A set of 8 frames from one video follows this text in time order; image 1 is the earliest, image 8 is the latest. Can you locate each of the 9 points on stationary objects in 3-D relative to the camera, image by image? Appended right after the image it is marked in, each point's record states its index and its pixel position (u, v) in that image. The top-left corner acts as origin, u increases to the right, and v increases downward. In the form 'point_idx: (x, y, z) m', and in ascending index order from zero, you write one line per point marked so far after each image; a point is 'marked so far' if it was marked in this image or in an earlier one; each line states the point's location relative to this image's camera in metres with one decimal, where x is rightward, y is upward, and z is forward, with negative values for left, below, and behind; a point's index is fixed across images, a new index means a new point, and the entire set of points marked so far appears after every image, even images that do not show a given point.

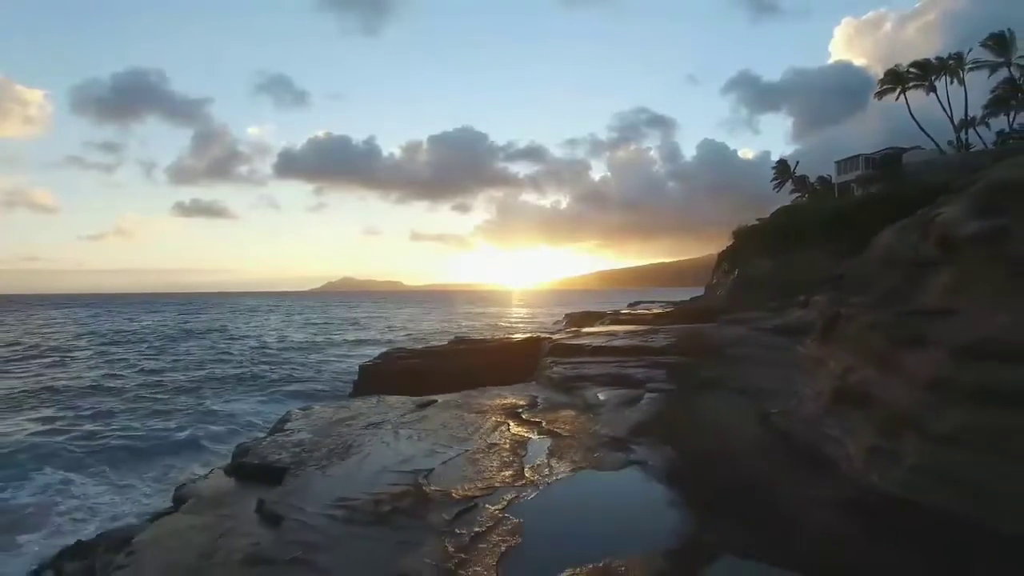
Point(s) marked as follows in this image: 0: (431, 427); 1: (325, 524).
0: (-2.0, -3.4, +14.5) m
1: (-2.7, -3.4, +8.5) m
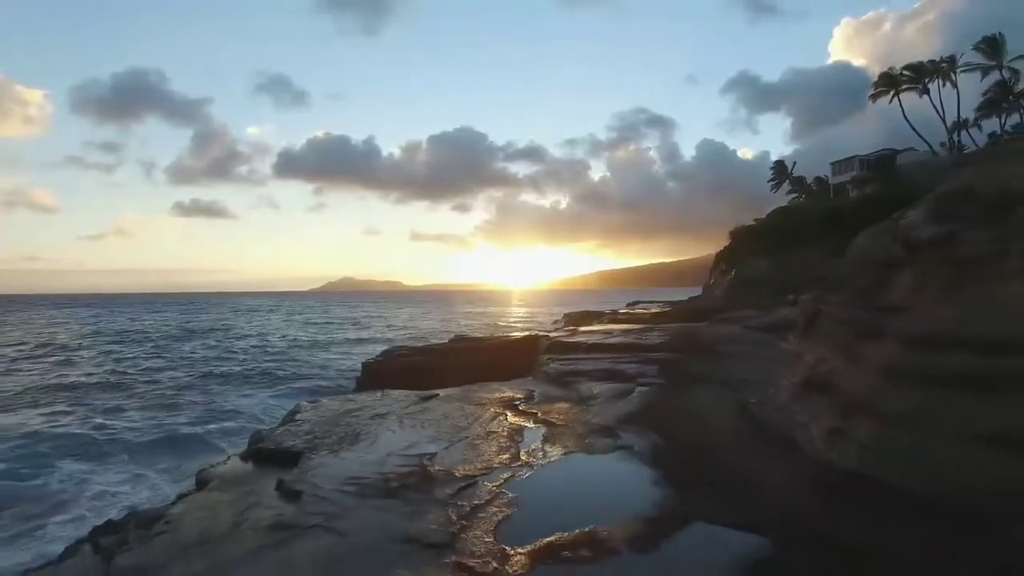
0: (-2.1, -3.4, +15.5) m
1: (-2.8, -3.4, +9.5) m
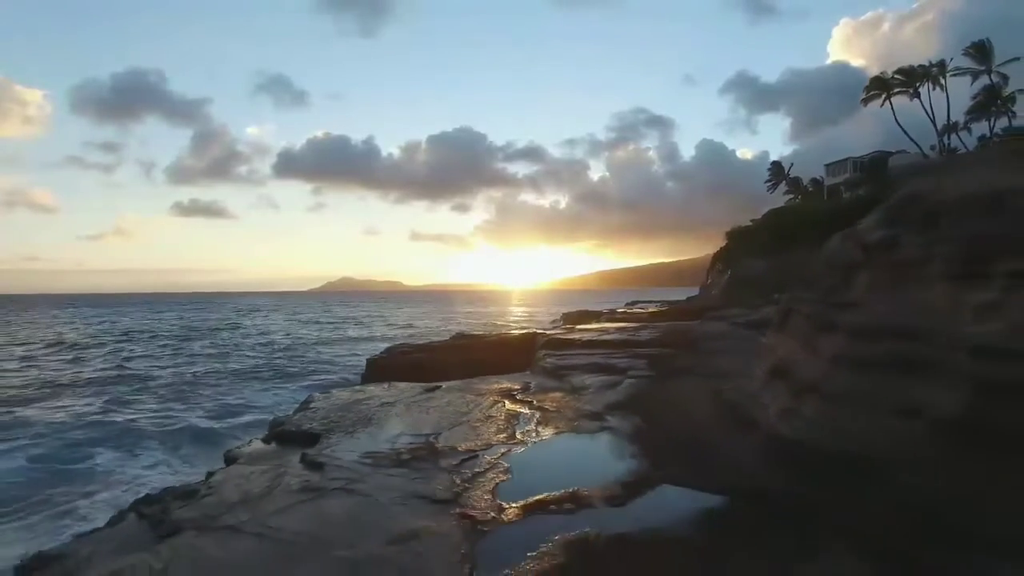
0: (-2.1, -3.3, +17.0) m
1: (-2.8, -3.3, +11.0) m
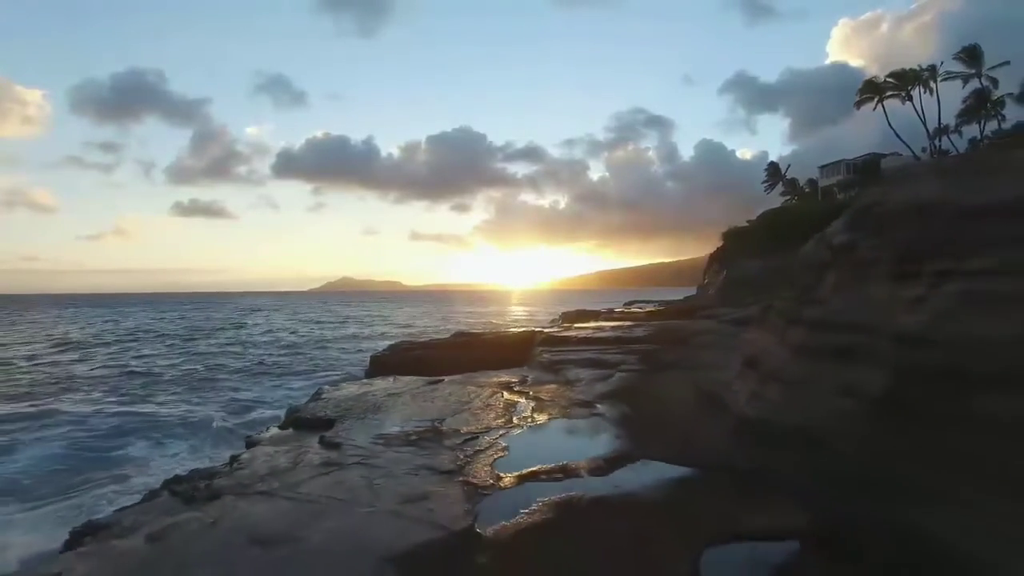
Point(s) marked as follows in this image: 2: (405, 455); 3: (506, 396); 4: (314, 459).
0: (-2.2, -3.3, +18.3) m
1: (-2.9, -3.3, +12.3) m
2: (-2.1, -3.2, +11.5) m
3: (-0.2, -3.3, +17.8) m
4: (-3.9, -3.3, +11.6) m
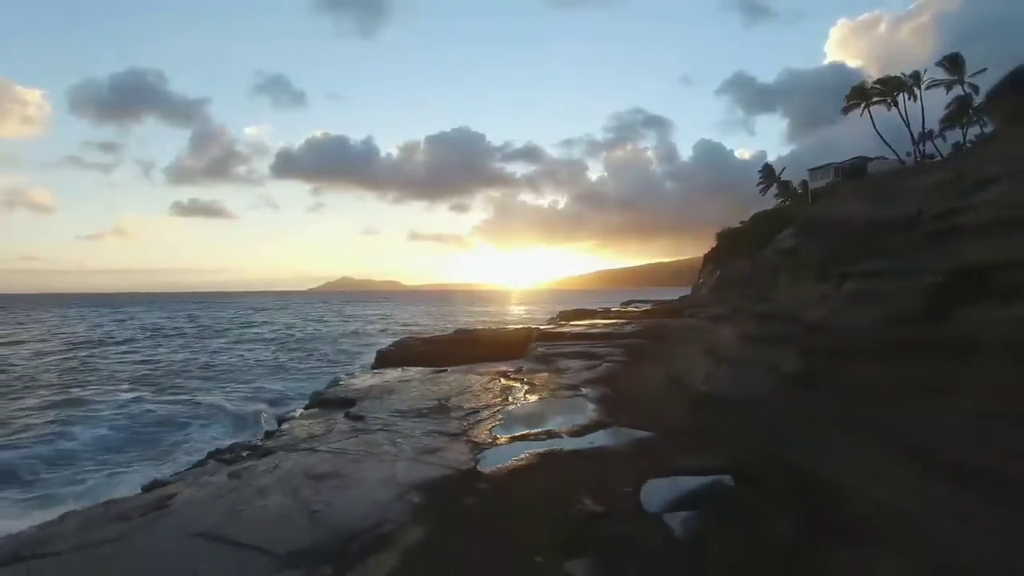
0: (-2.3, -3.2, +20.7) m
1: (-3.0, -3.2, +14.7) m
2: (-2.2, -3.2, +14.0) m
3: (-0.3, -3.2, +20.3) m
4: (-4.0, -3.3, +14.1) m
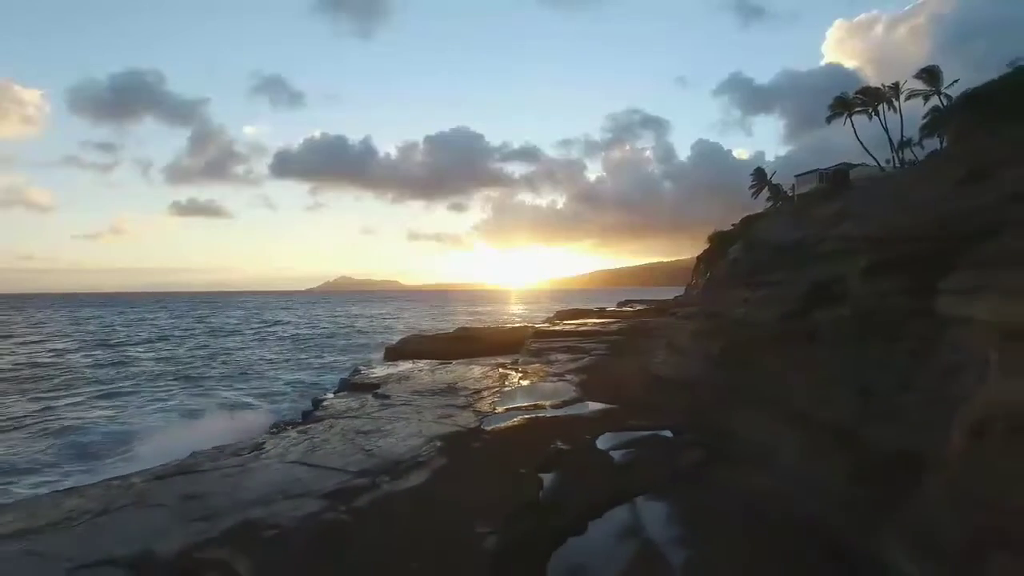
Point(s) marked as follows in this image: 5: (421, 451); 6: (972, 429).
0: (-2.5, -3.4, +24.3) m
1: (-3.2, -3.4, +18.3) m
2: (-2.3, -3.3, +17.6) m
3: (-0.5, -3.4, +23.9) m
4: (-4.1, -3.4, +17.7) m
5: (-1.8, -3.2, +11.7) m
6: (+4.6, -1.4, +5.9) m
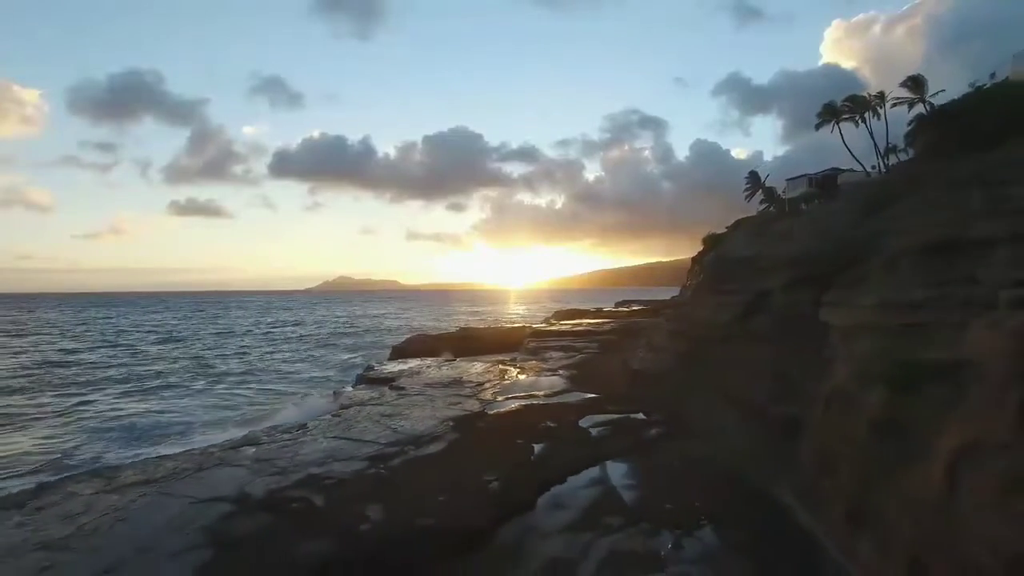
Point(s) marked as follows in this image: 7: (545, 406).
0: (-2.6, -3.6, +27.1) m
1: (-3.2, -3.6, +21.1) m
2: (-2.4, -3.5, +20.3) m
3: (-0.5, -3.6, +26.7) m
4: (-4.2, -3.7, +20.4) m
5: (-1.8, -3.4, +14.5) m
6: (+4.6, -1.7, +8.7) m
7: (+1.0, -3.5, +17.2) m
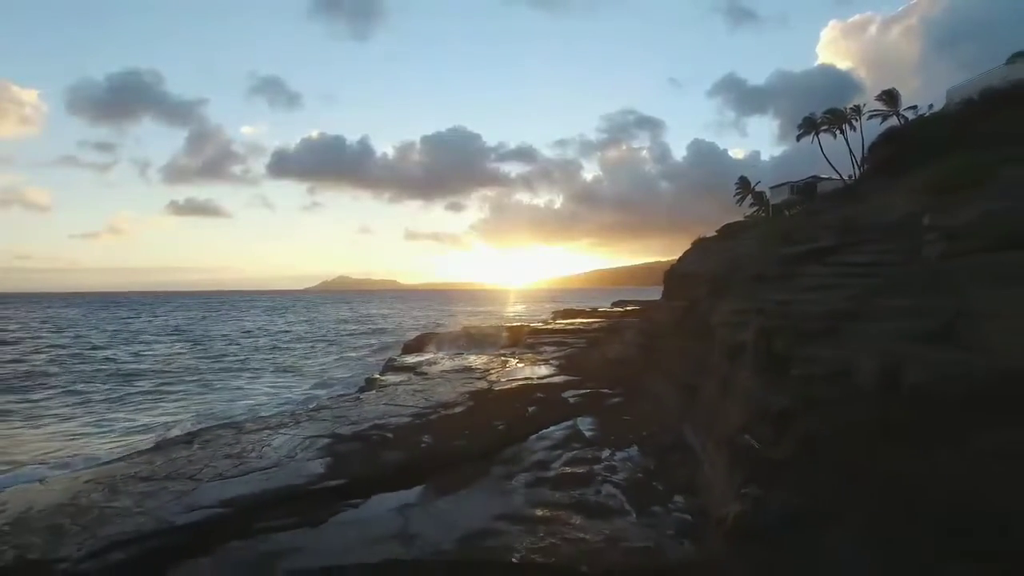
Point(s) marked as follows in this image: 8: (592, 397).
0: (-2.6, -3.8, +32.3) m
1: (-3.2, -3.8, +26.3) m
2: (-2.4, -3.8, +25.6) m
3: (-0.6, -3.8, +31.9) m
4: (-4.2, -3.9, +25.7) m
5: (-1.8, -3.7, +19.7) m
6: (+4.6, -1.9, +14.0) m
7: (+1.0, -3.7, +22.5) m
8: (+2.7, -3.7, +19.7) m
